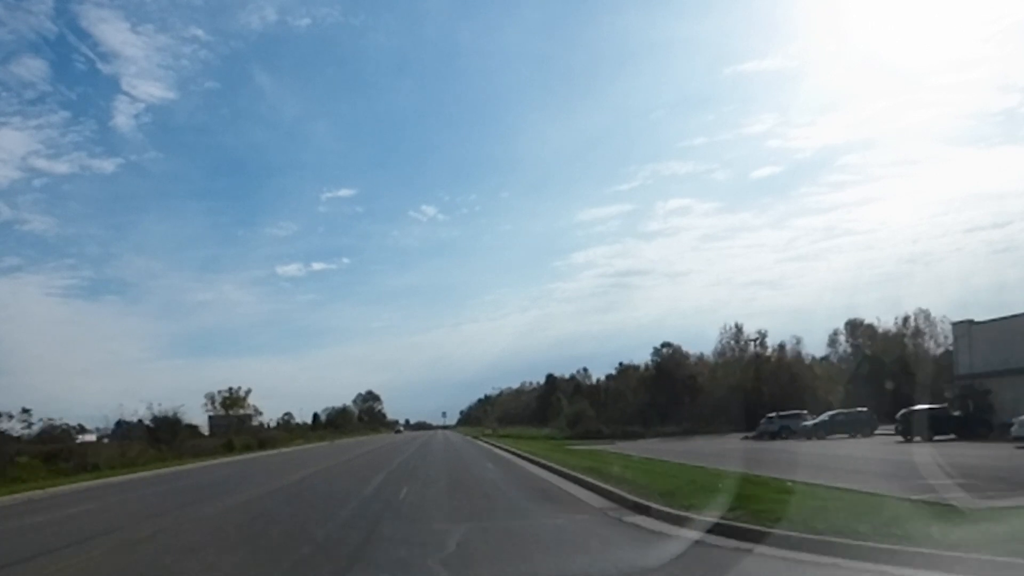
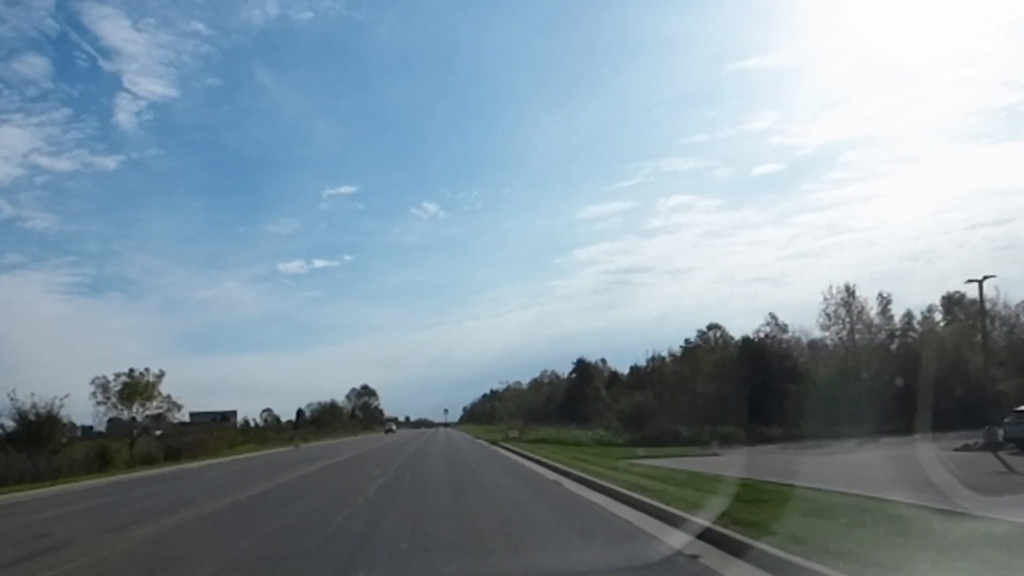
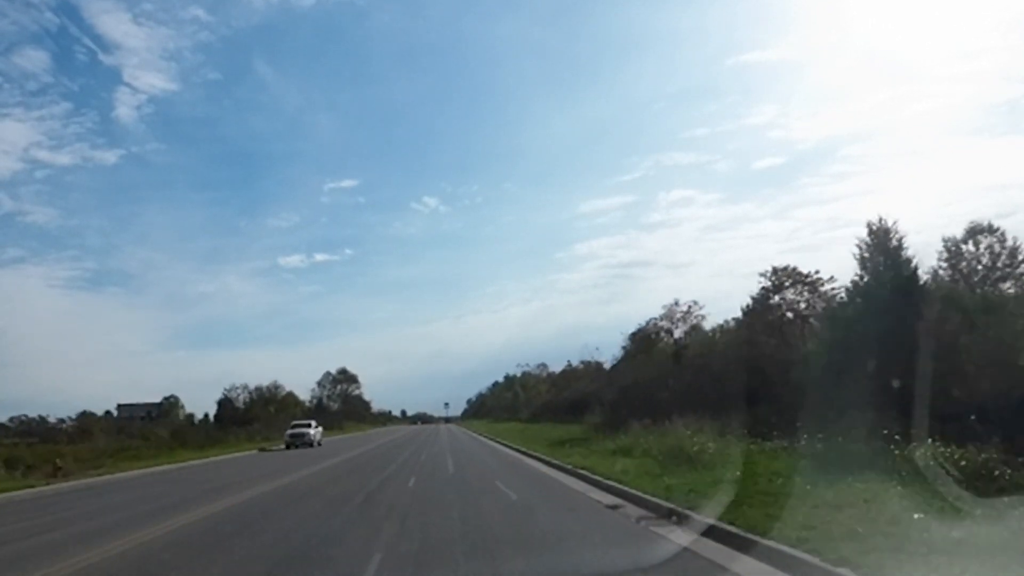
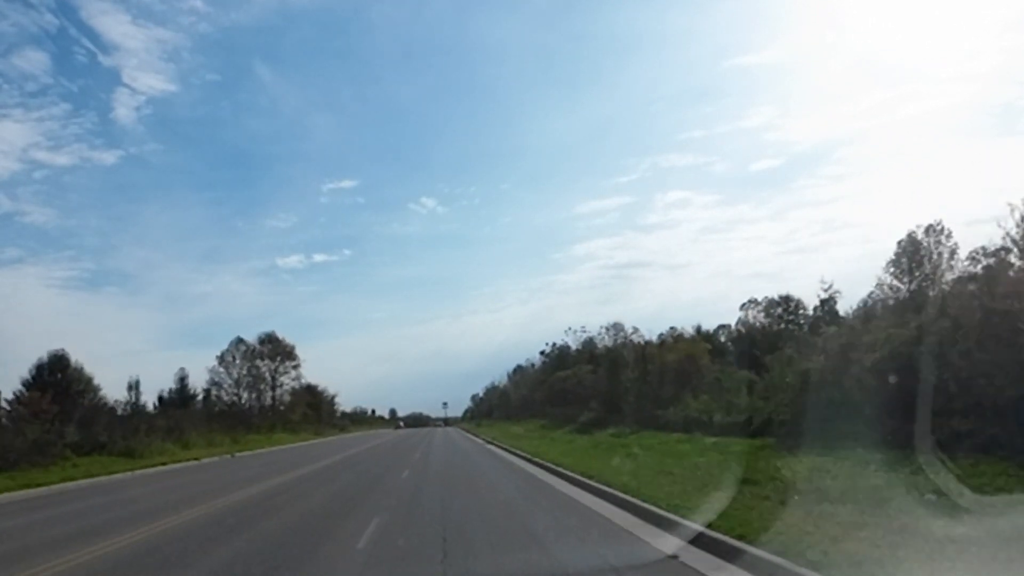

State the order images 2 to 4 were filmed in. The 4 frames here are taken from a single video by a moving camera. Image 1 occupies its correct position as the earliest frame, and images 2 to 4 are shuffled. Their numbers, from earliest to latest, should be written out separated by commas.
2, 3, 4
